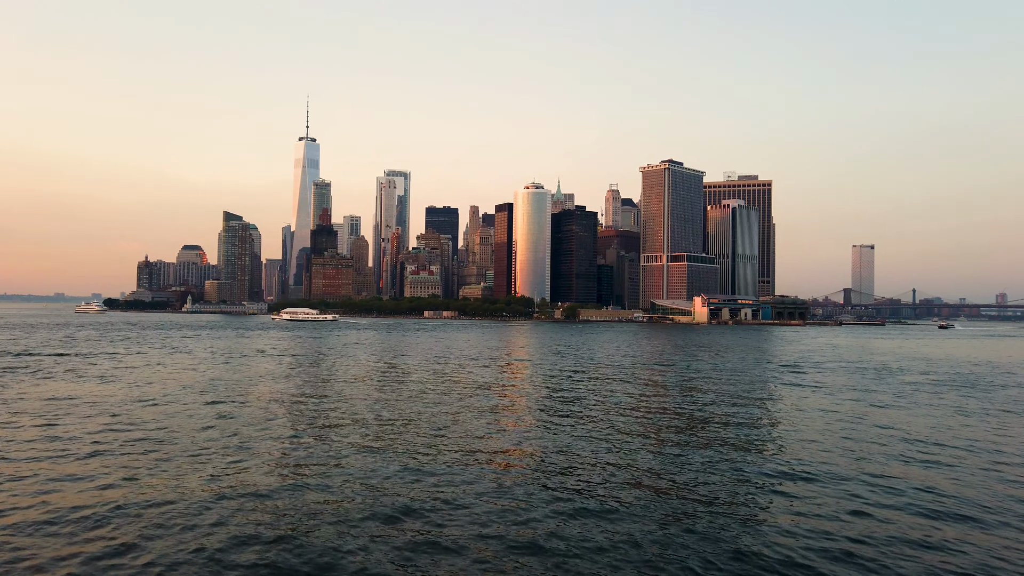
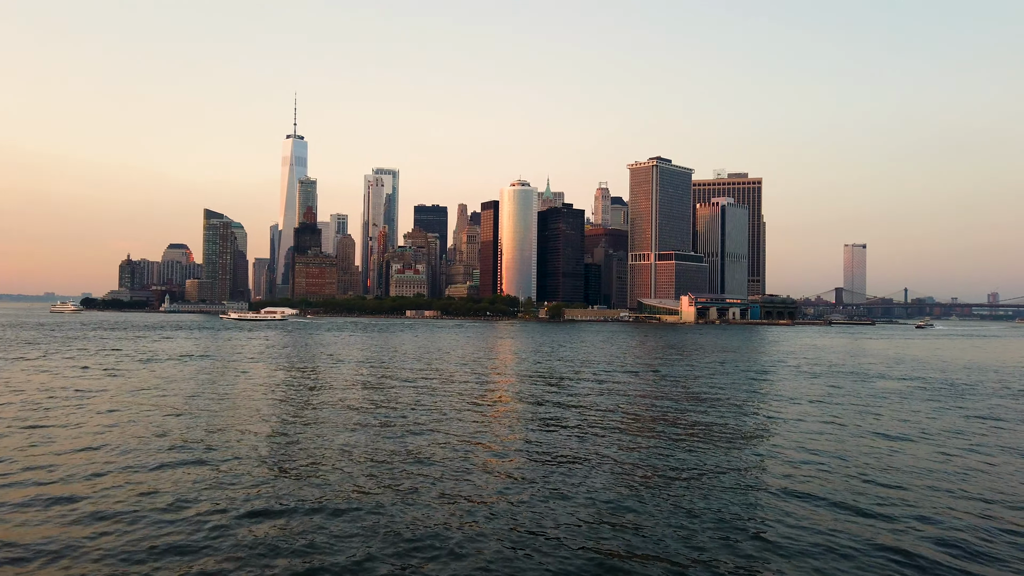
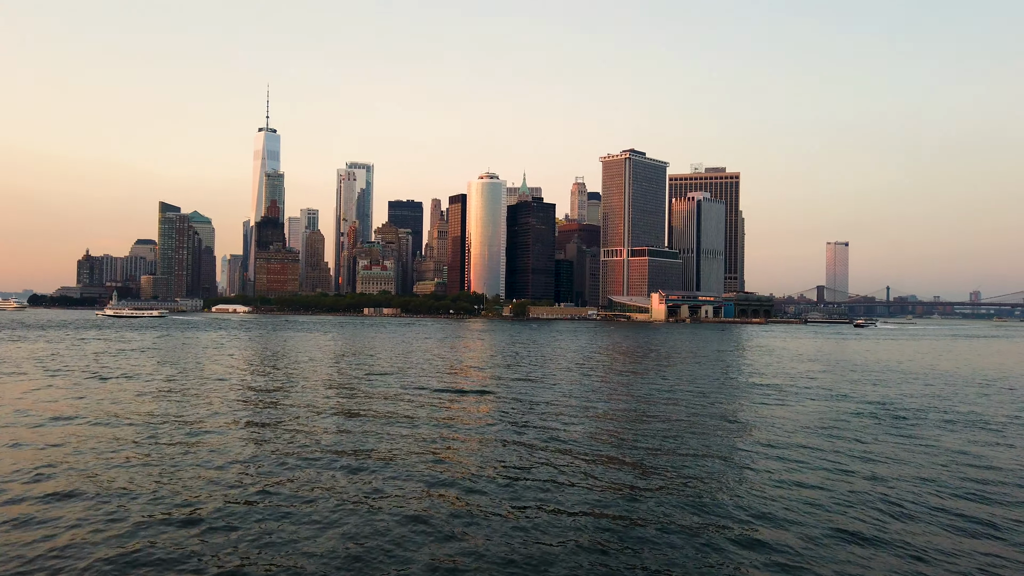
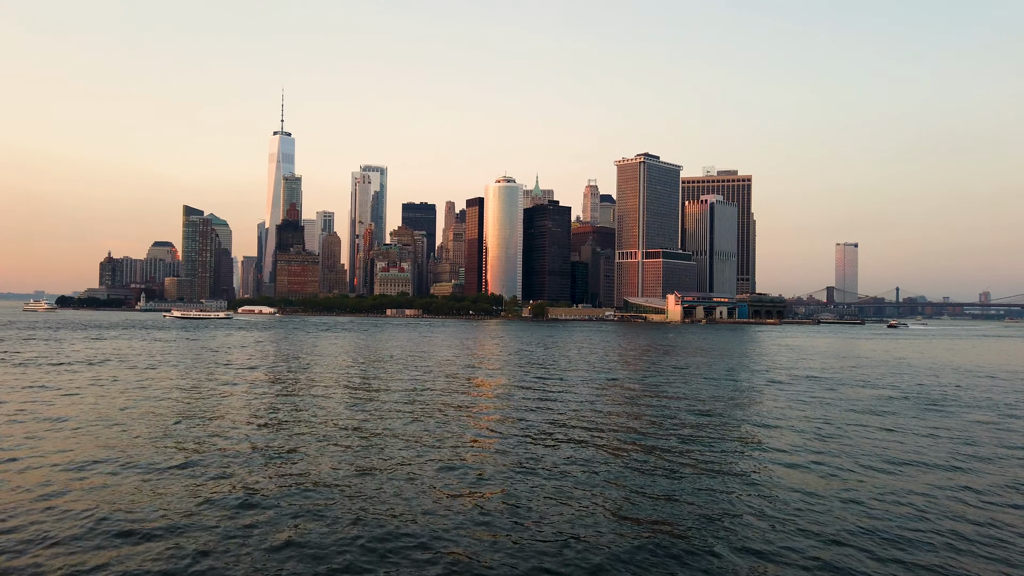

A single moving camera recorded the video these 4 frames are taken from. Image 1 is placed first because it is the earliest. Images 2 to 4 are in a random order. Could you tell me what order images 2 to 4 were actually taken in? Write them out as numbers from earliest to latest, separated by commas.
2, 4, 3
